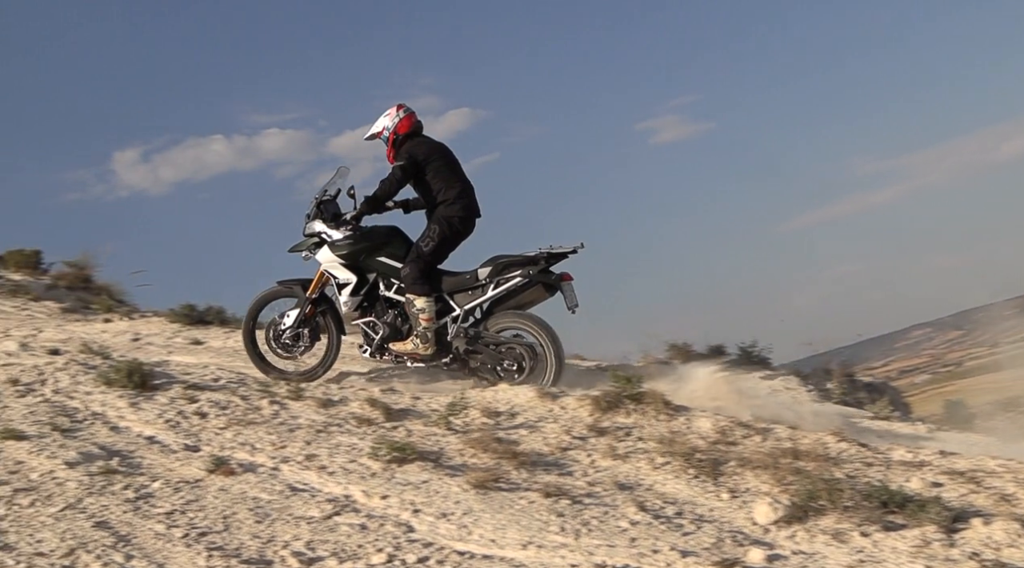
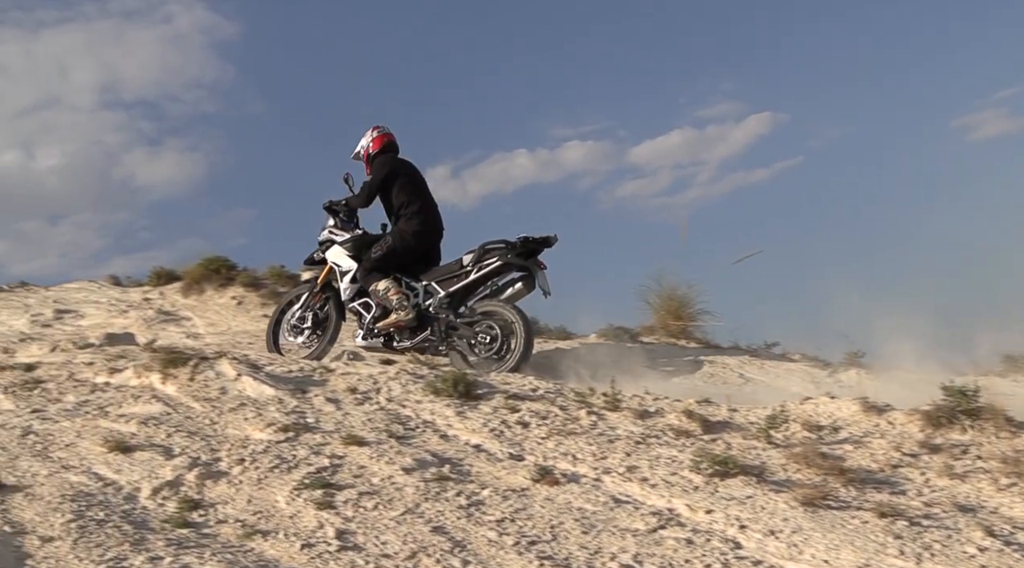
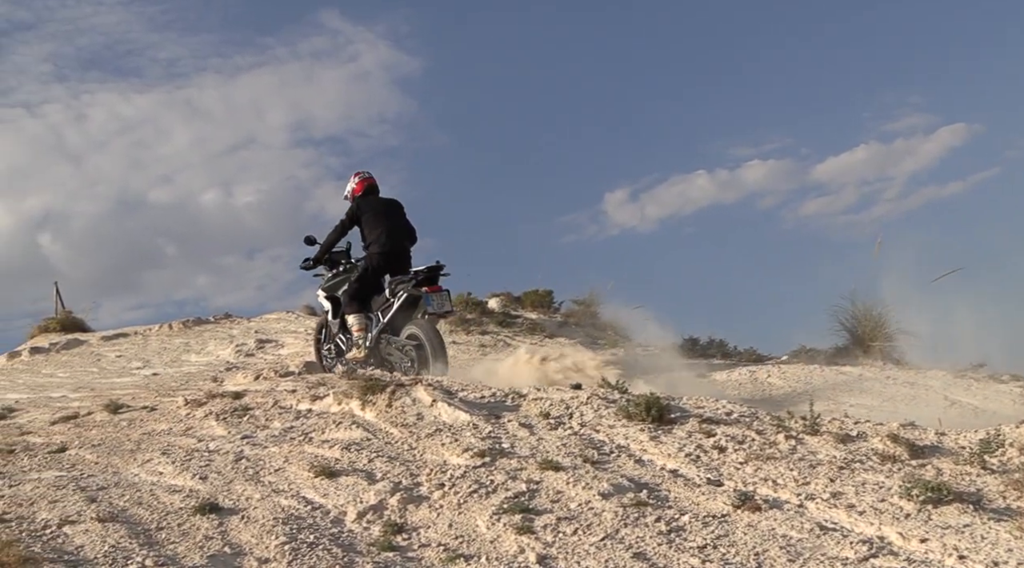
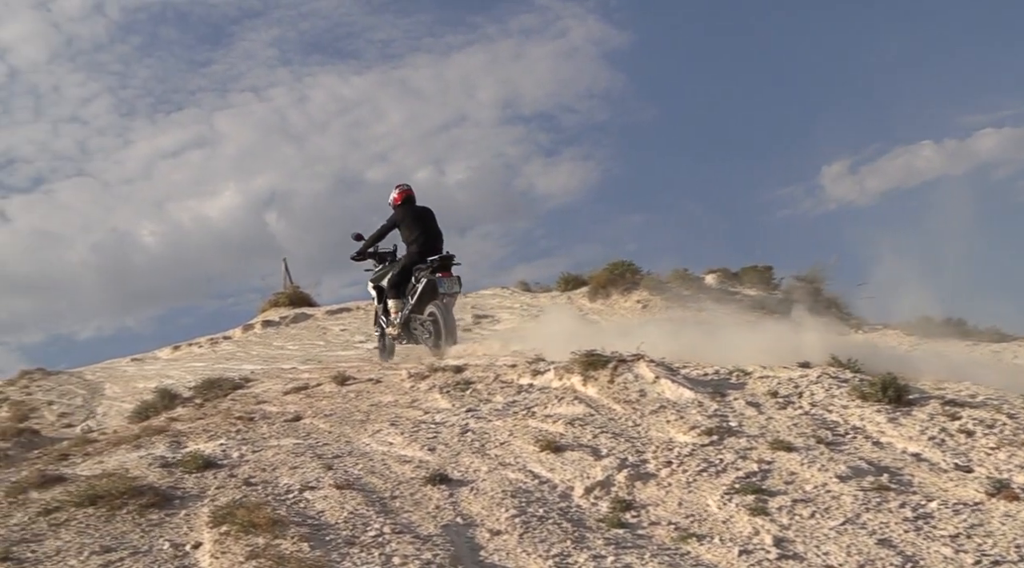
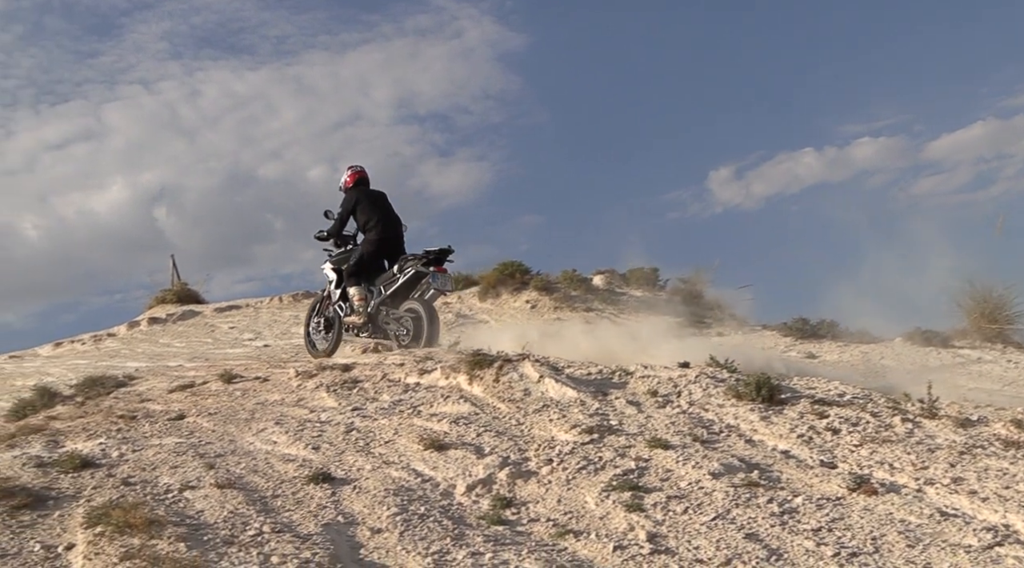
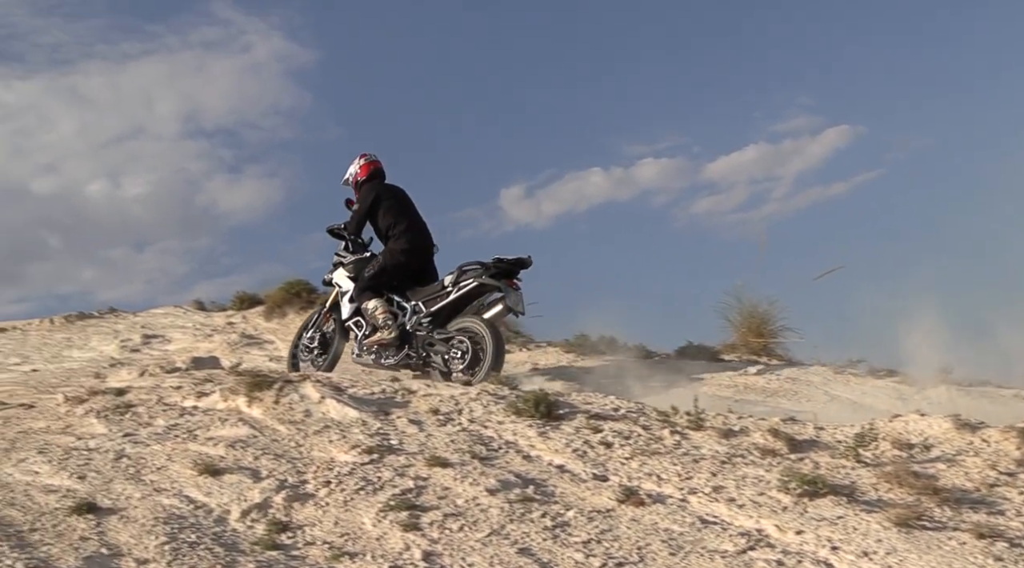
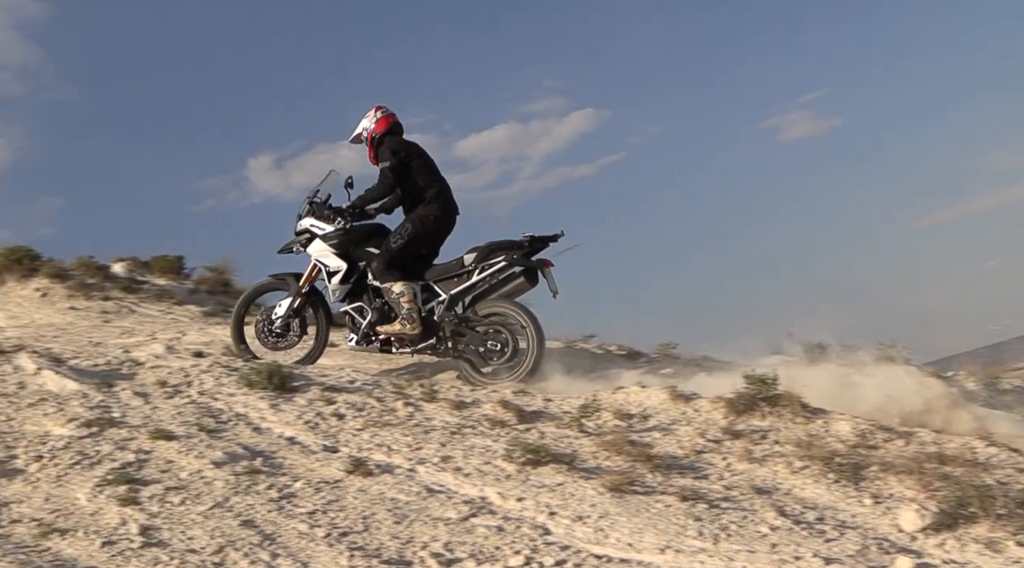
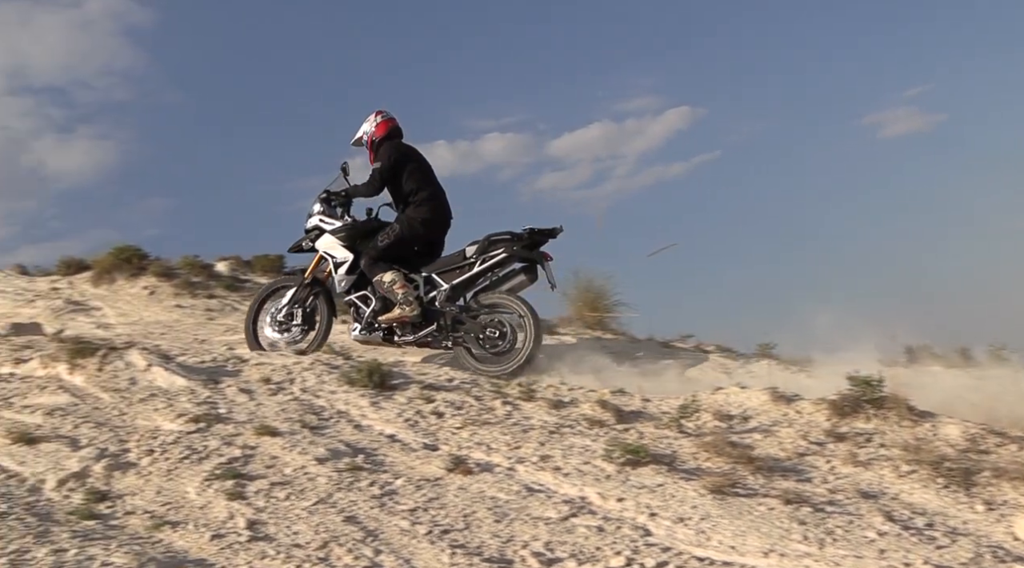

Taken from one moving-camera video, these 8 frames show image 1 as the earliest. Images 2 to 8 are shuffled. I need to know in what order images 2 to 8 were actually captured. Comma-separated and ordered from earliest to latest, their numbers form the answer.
7, 8, 2, 6, 3, 5, 4
